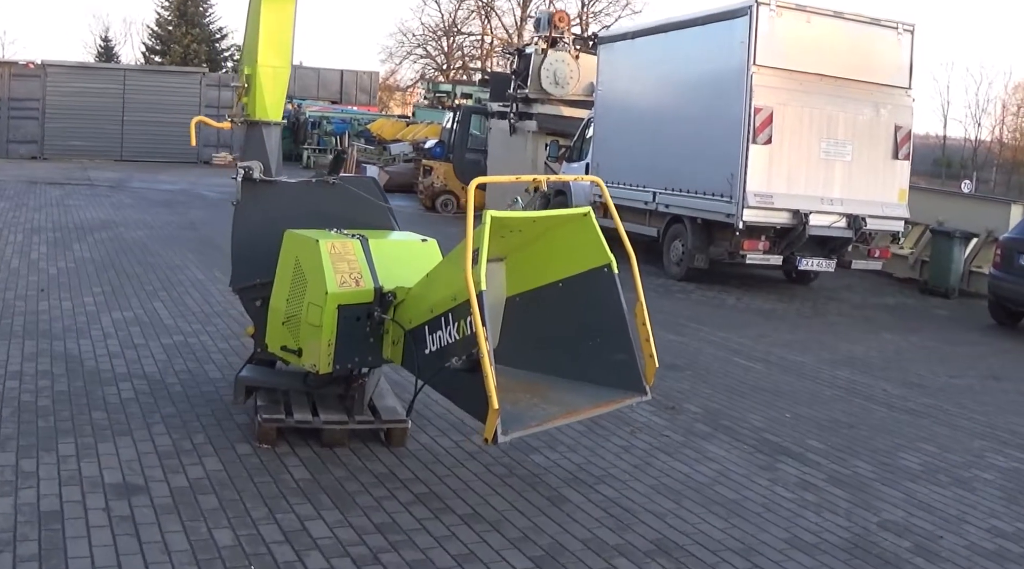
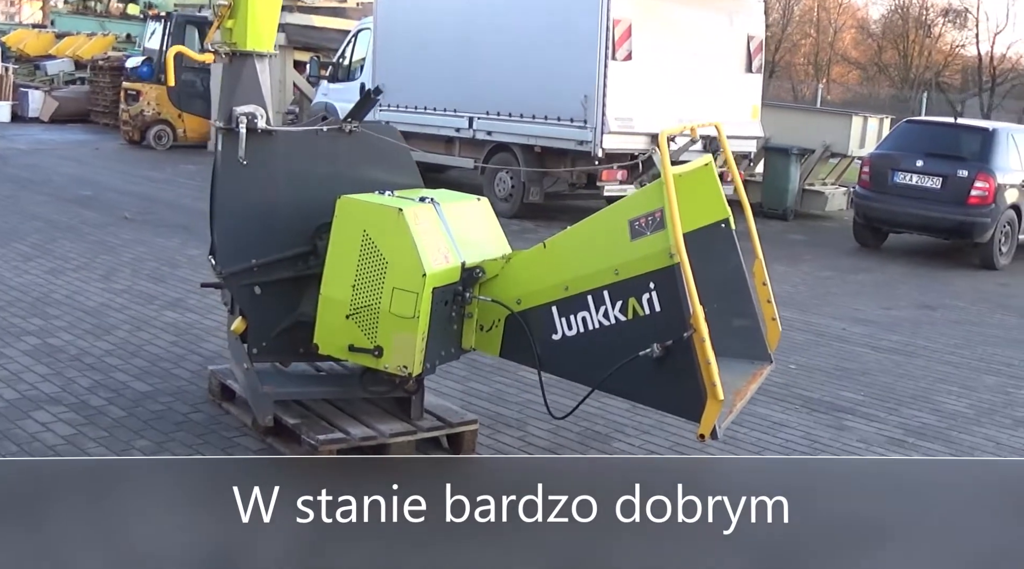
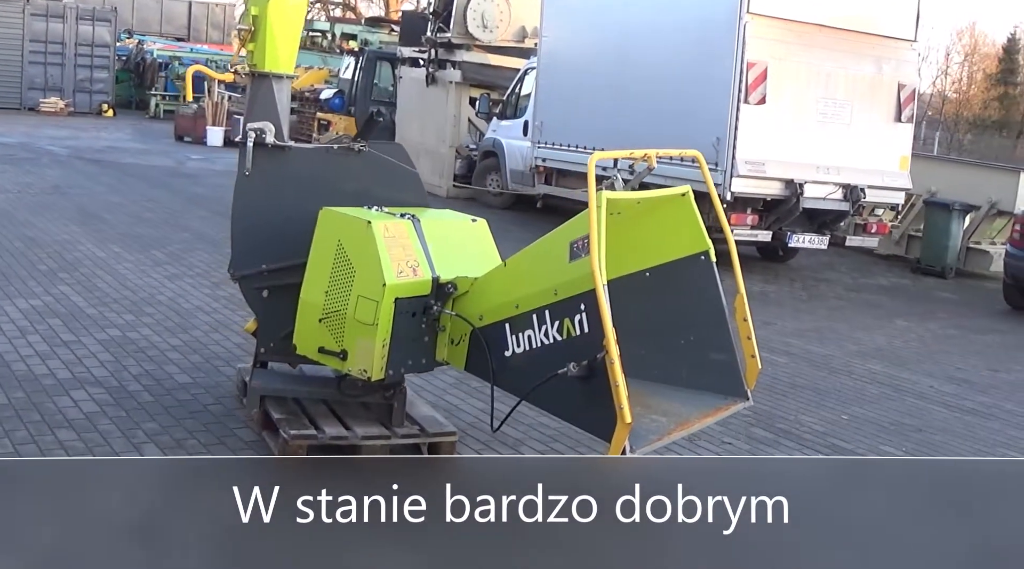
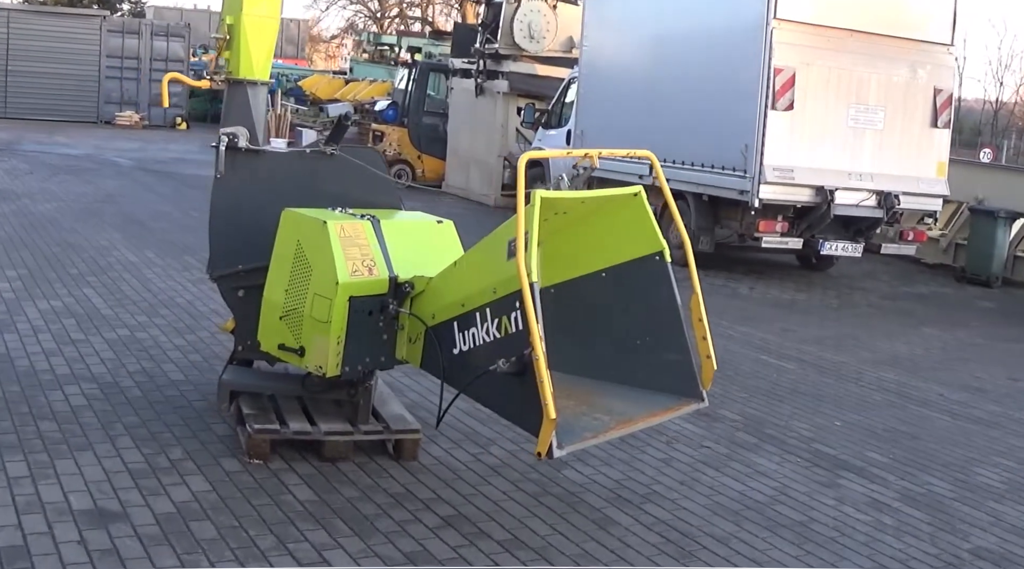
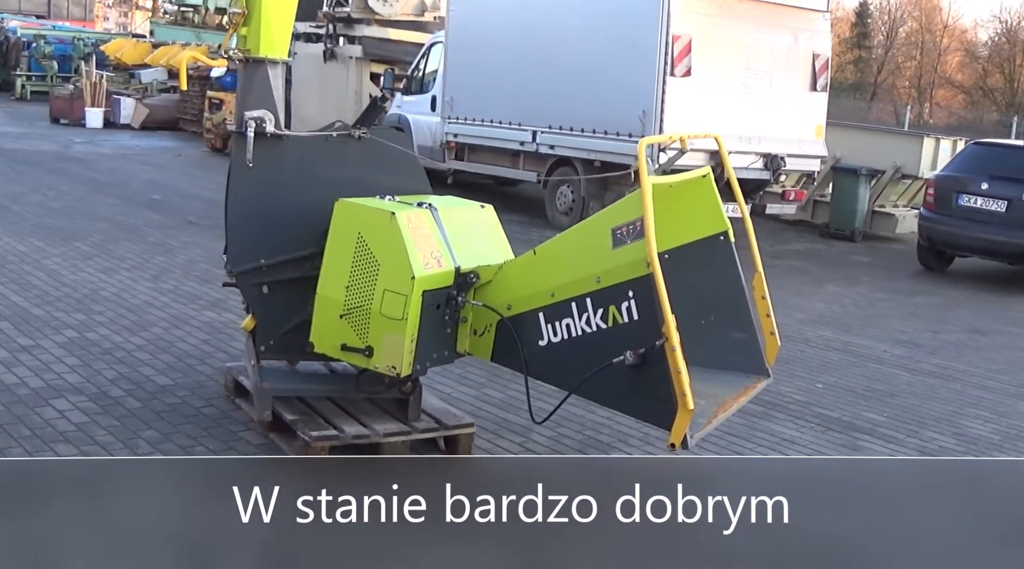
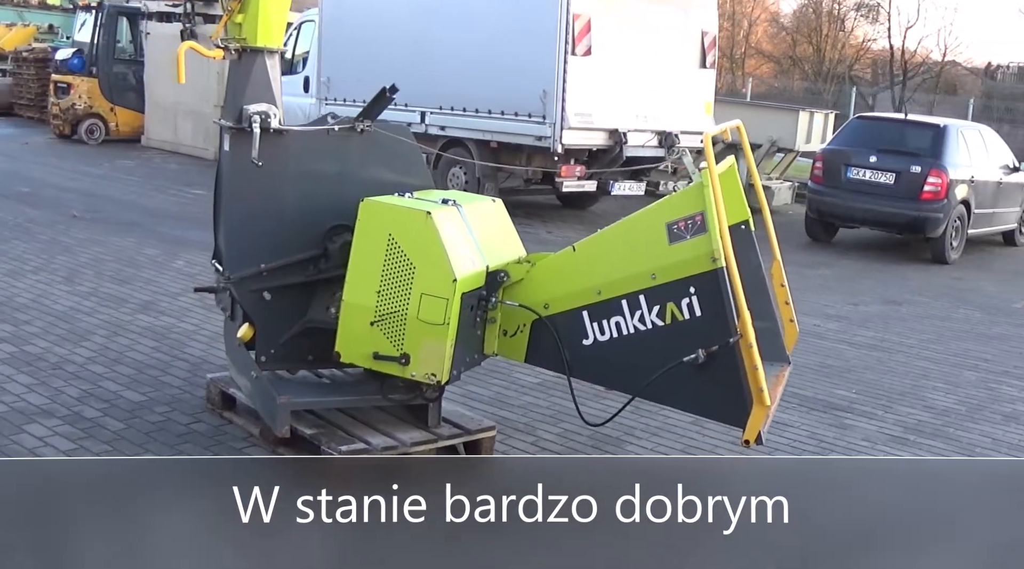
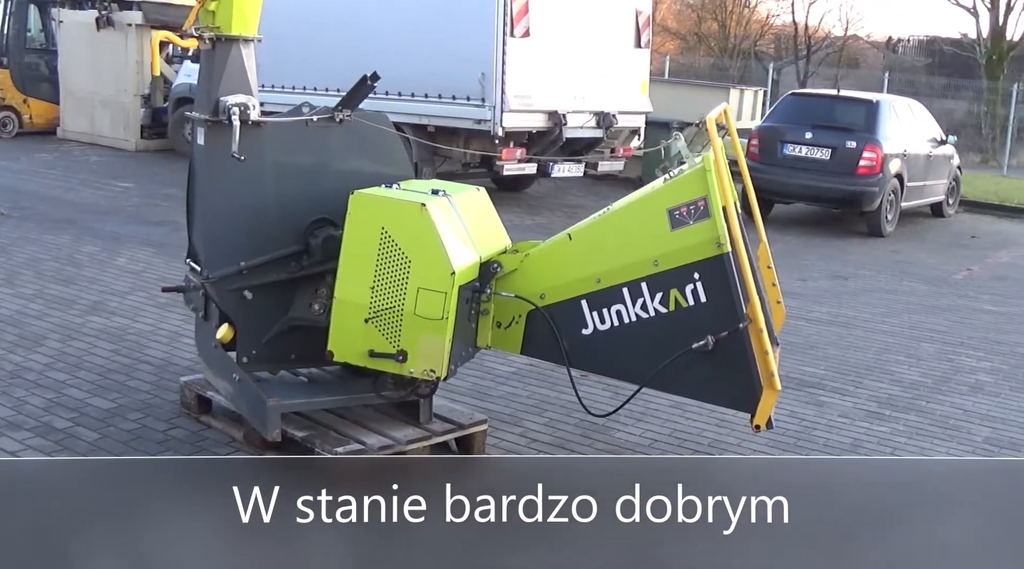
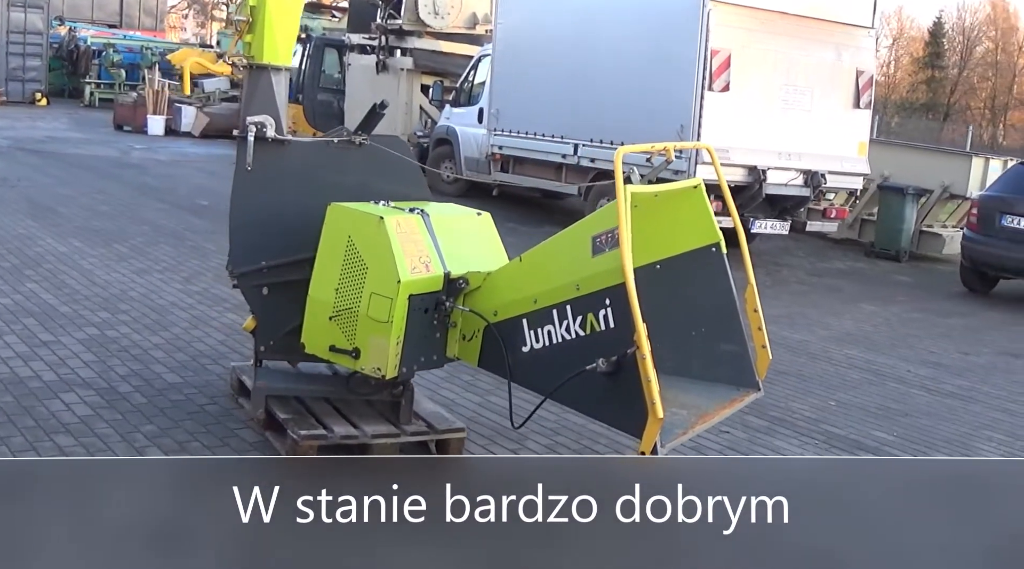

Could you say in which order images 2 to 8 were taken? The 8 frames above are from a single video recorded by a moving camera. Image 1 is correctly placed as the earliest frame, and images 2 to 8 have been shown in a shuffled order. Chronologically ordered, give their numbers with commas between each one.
4, 3, 8, 5, 2, 6, 7
